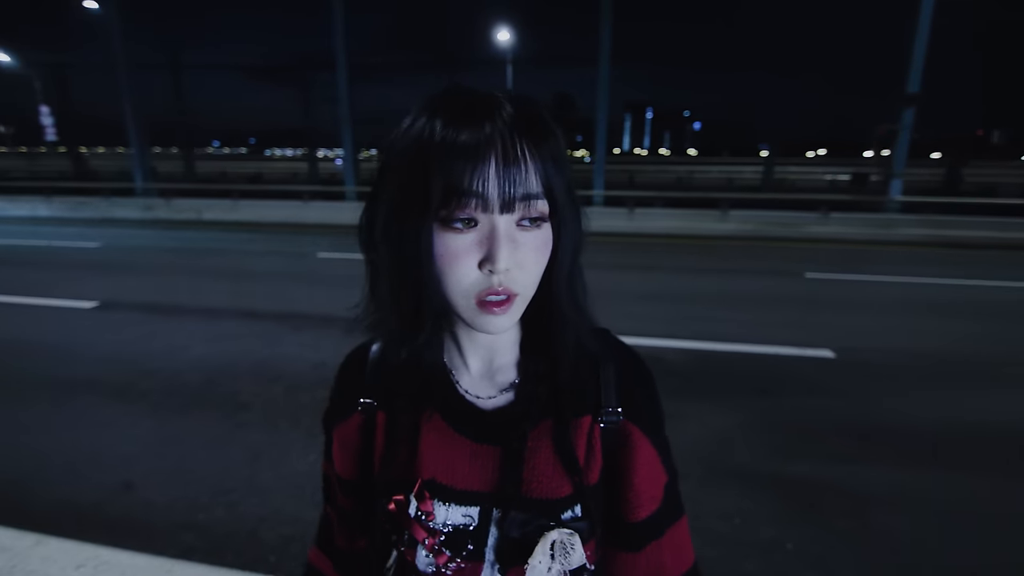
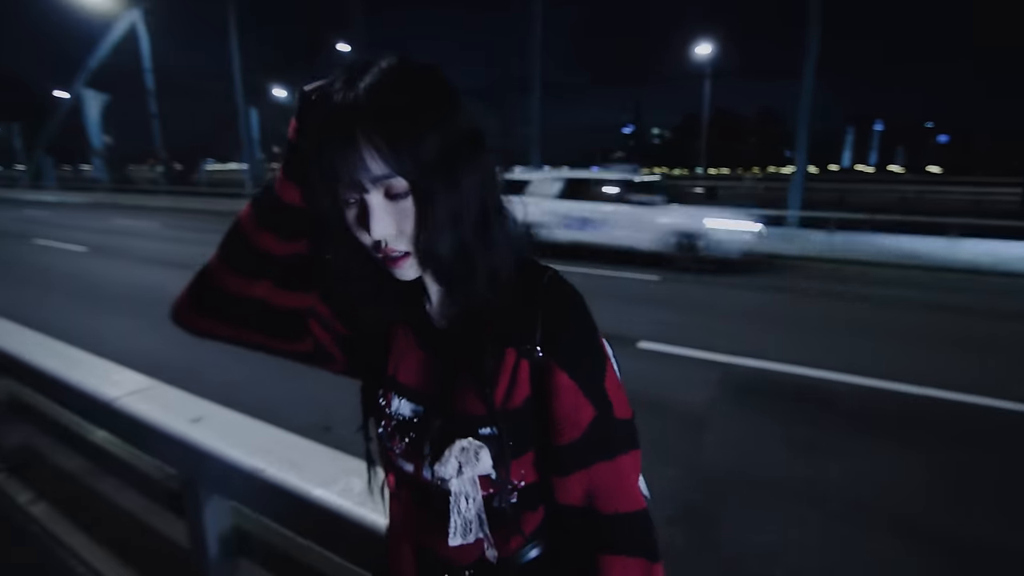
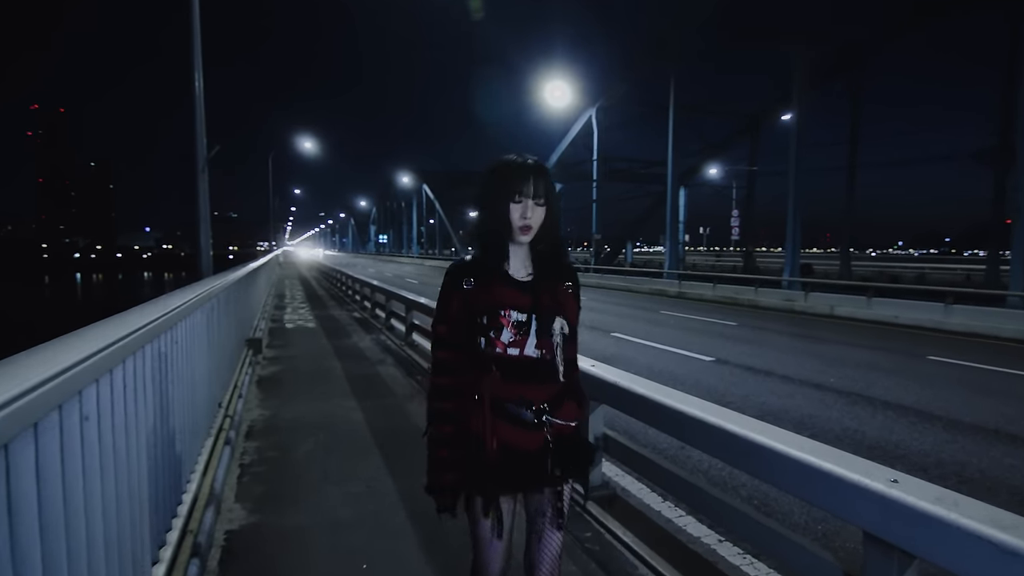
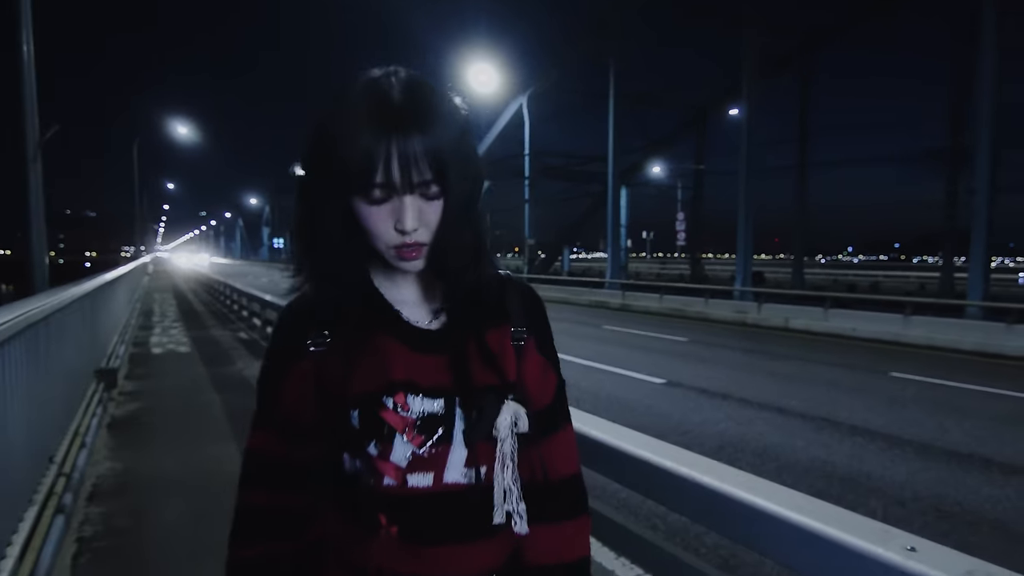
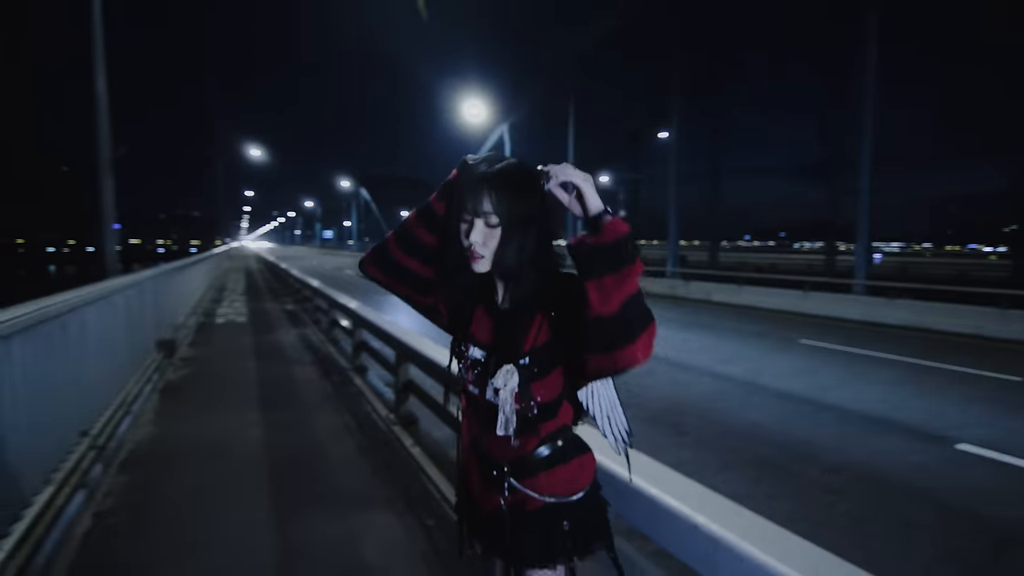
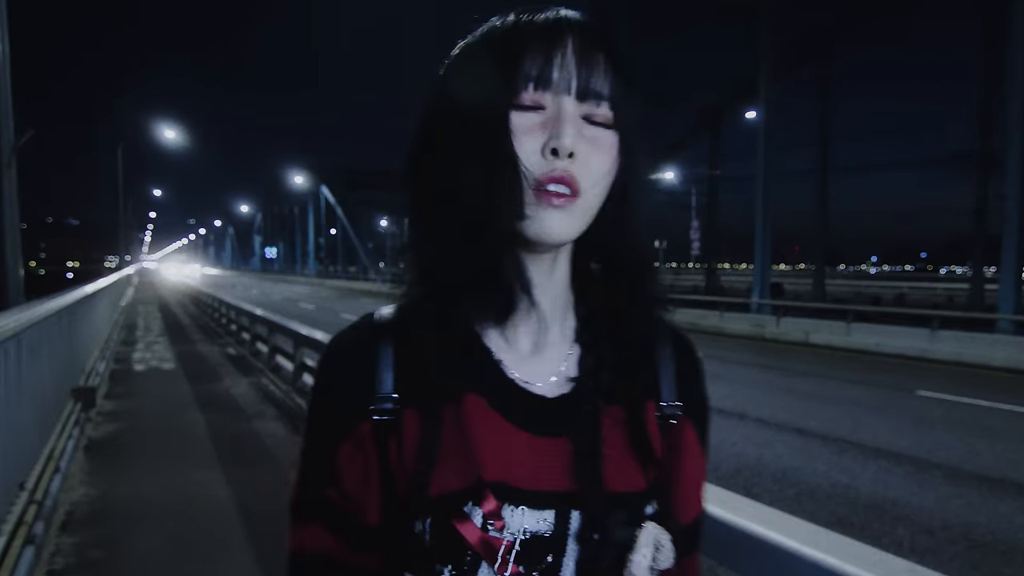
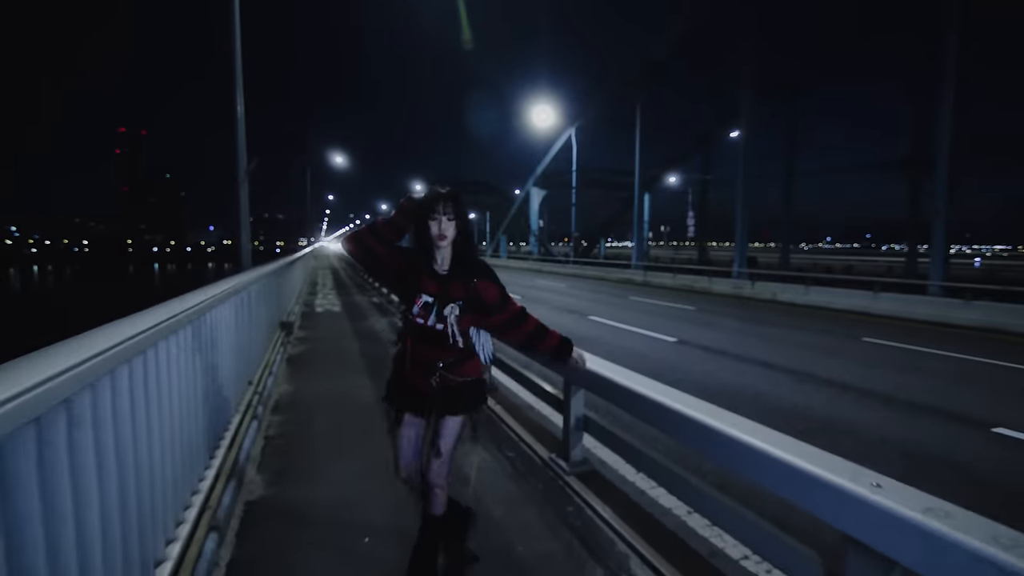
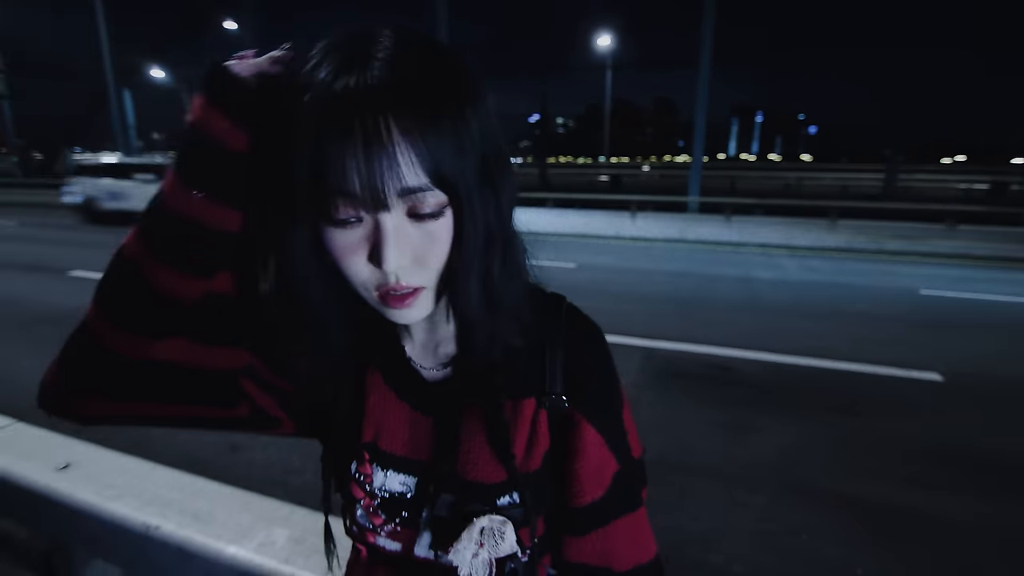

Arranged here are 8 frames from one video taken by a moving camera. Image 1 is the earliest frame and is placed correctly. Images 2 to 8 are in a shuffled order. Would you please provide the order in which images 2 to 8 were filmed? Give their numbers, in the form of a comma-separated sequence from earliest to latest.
8, 2, 5, 7, 3, 4, 6
